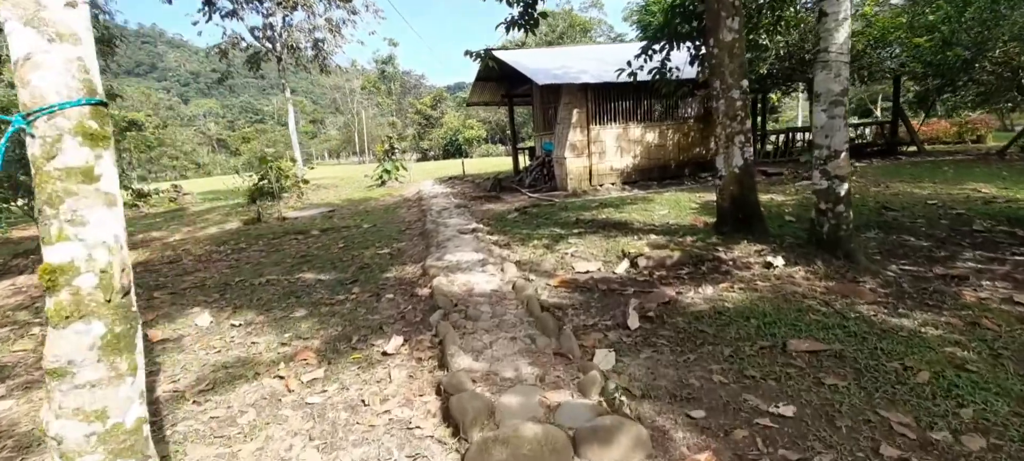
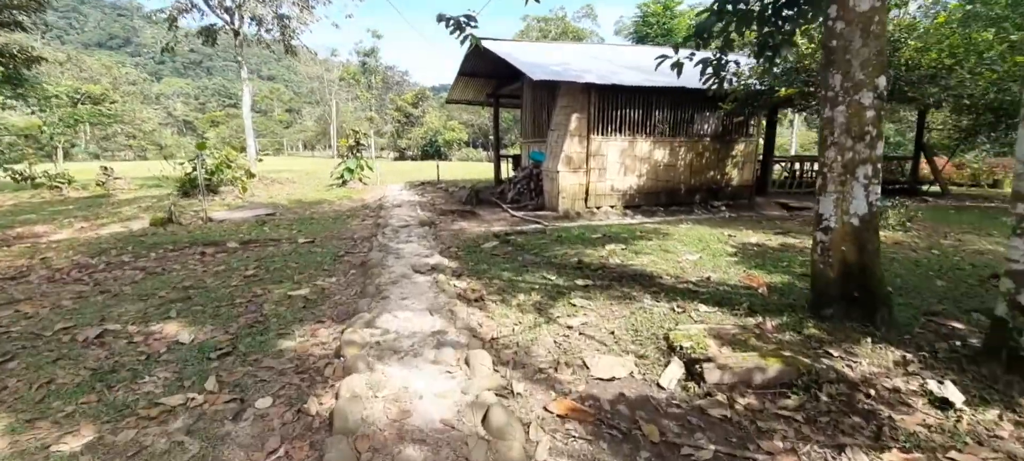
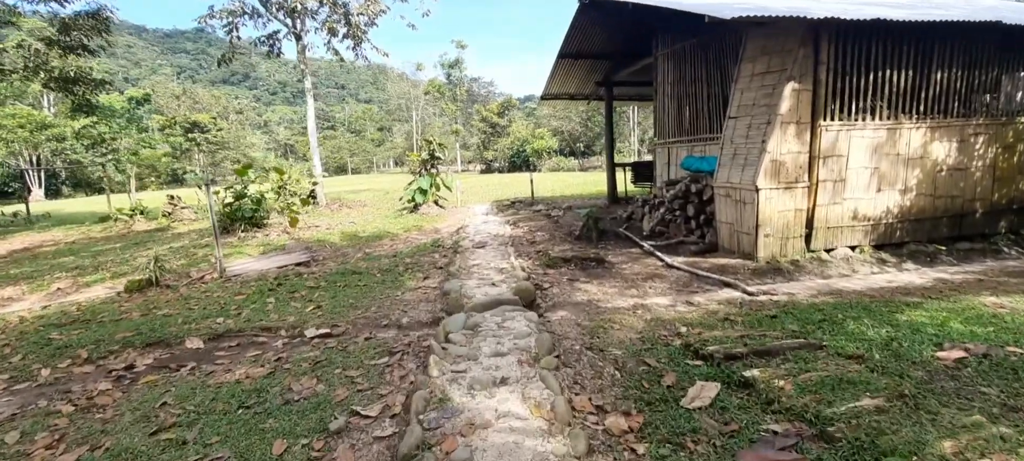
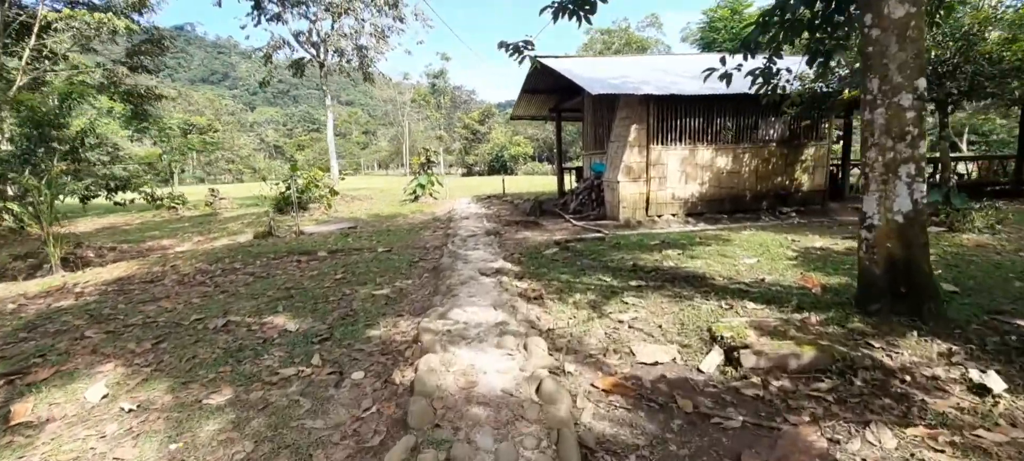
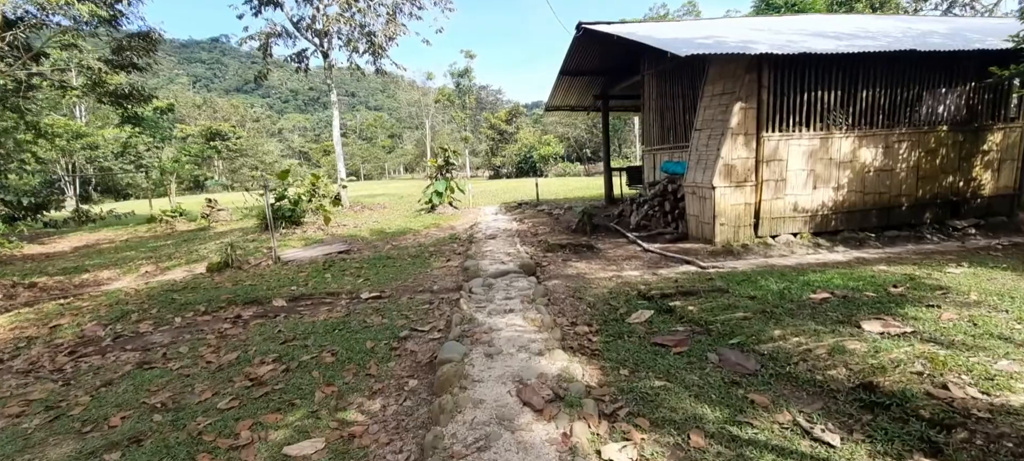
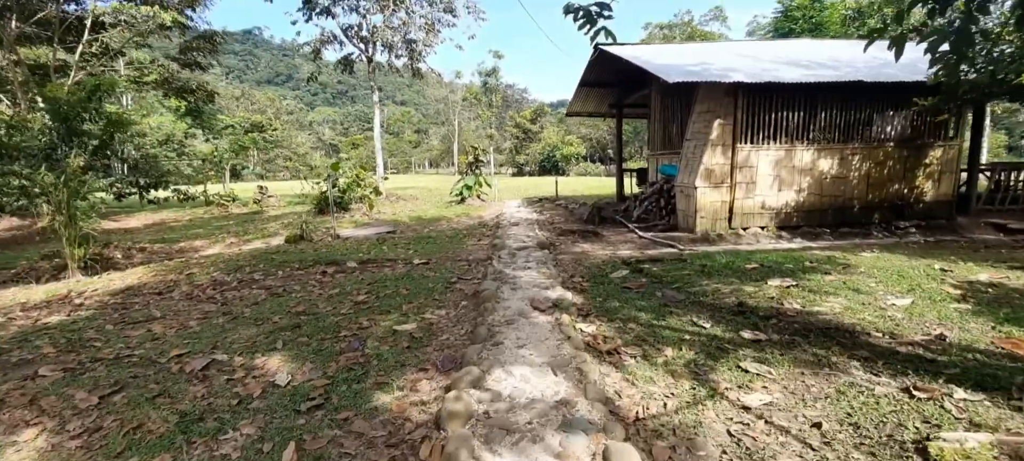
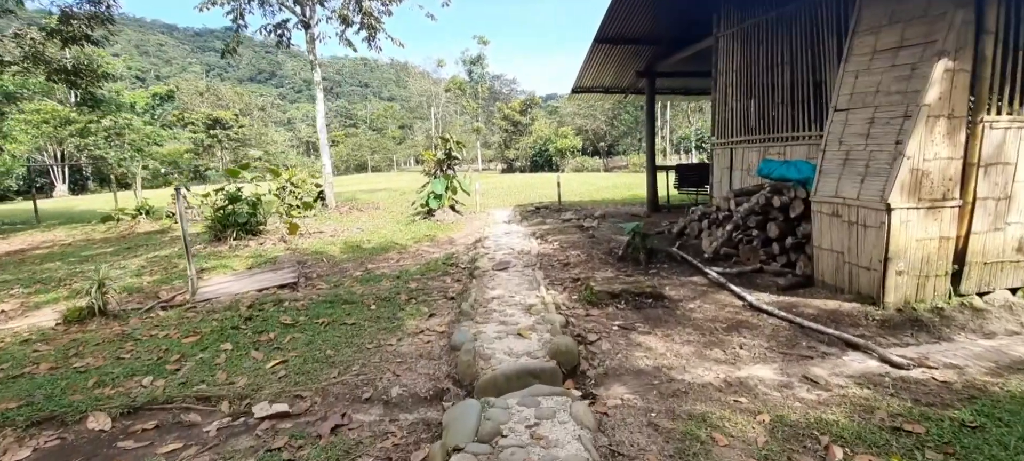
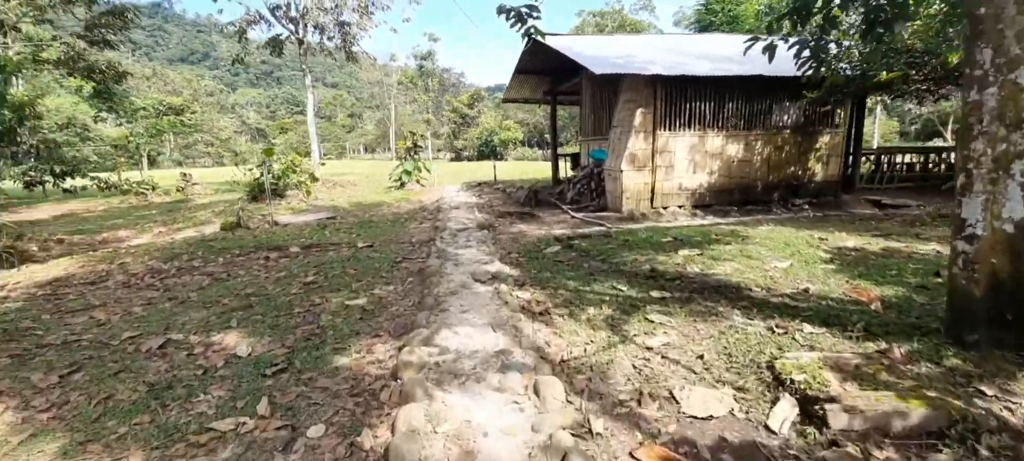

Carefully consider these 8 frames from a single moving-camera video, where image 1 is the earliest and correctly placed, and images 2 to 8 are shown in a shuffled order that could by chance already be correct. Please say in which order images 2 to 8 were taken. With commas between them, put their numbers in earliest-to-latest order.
4, 2, 8, 6, 5, 3, 7
